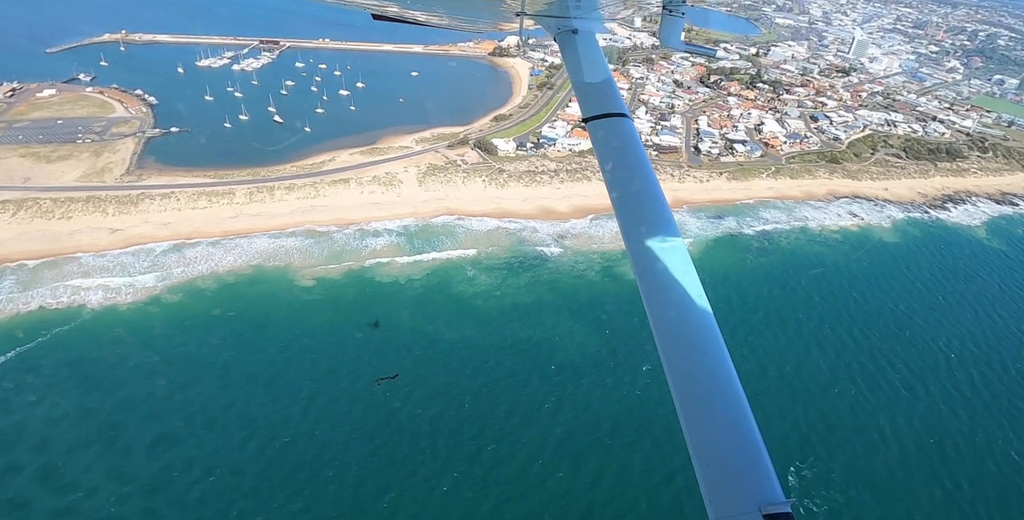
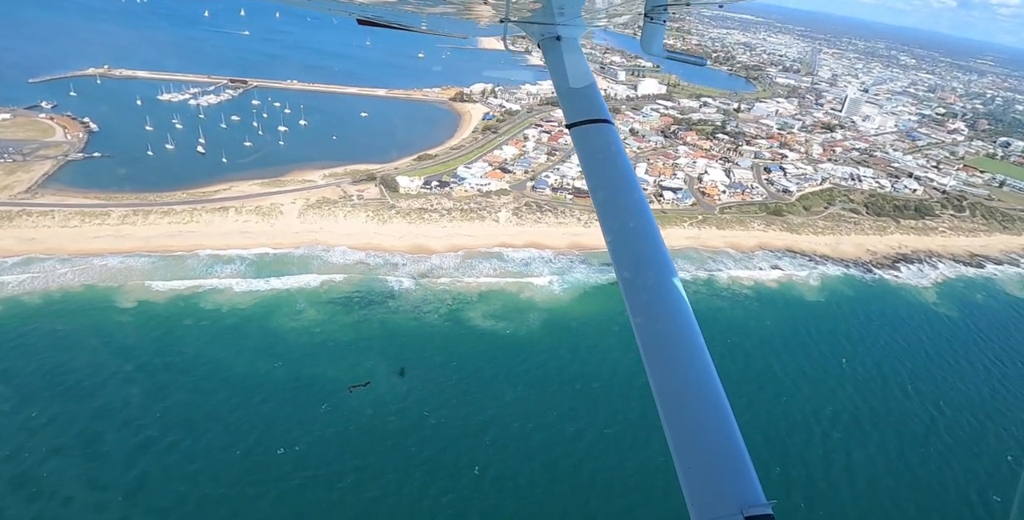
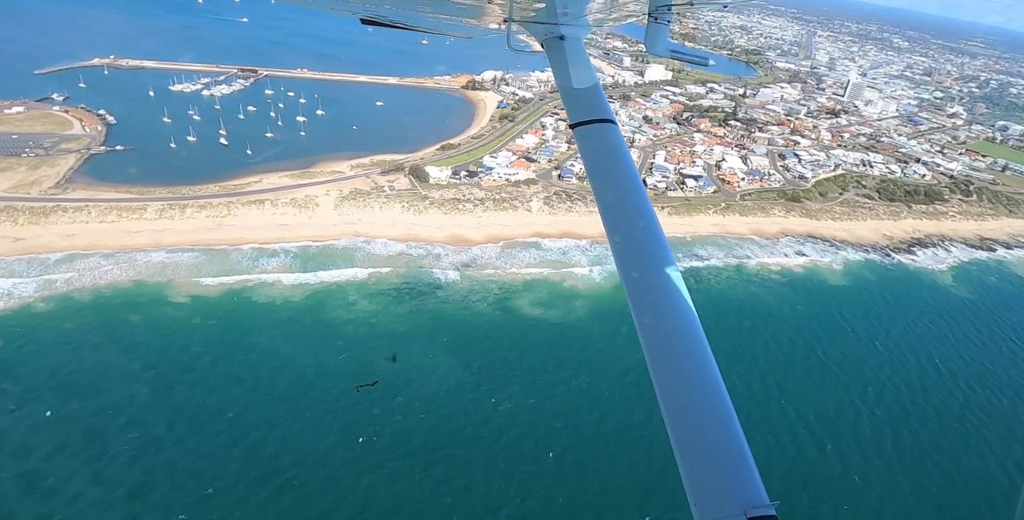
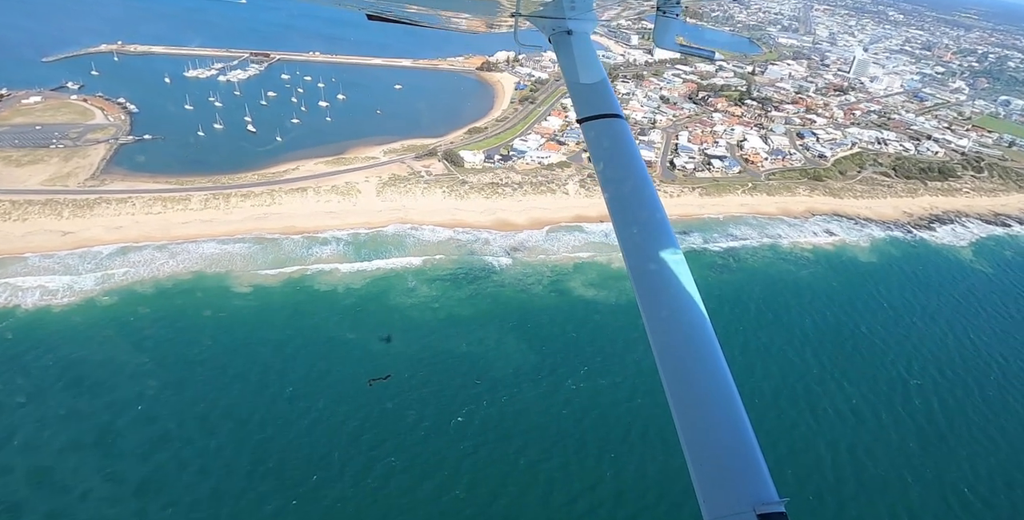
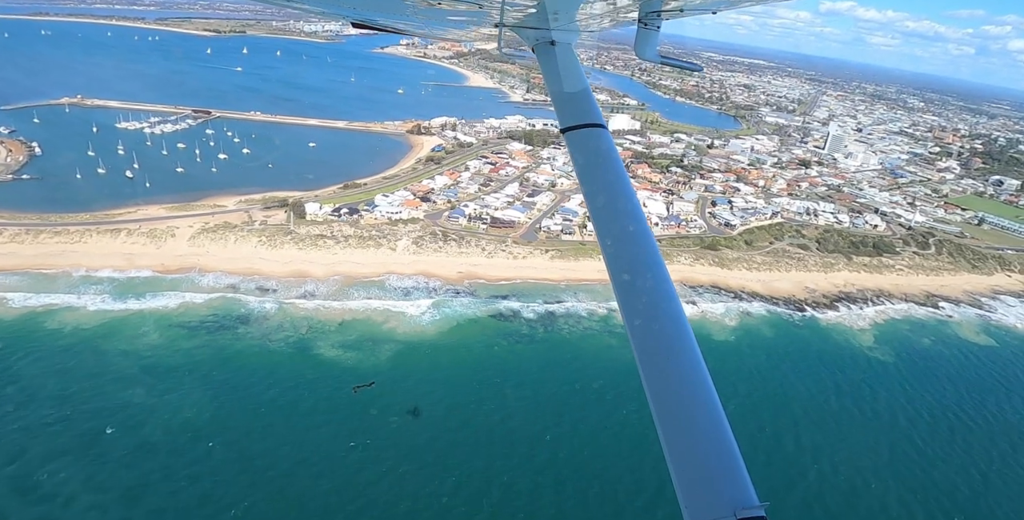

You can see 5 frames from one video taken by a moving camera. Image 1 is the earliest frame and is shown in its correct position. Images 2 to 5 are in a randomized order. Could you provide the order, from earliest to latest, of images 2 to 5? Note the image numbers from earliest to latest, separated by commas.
4, 3, 2, 5
